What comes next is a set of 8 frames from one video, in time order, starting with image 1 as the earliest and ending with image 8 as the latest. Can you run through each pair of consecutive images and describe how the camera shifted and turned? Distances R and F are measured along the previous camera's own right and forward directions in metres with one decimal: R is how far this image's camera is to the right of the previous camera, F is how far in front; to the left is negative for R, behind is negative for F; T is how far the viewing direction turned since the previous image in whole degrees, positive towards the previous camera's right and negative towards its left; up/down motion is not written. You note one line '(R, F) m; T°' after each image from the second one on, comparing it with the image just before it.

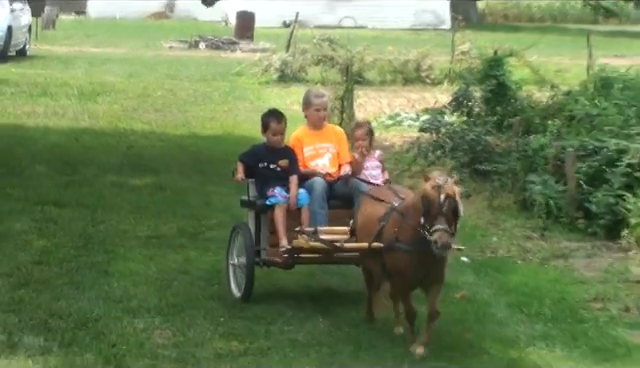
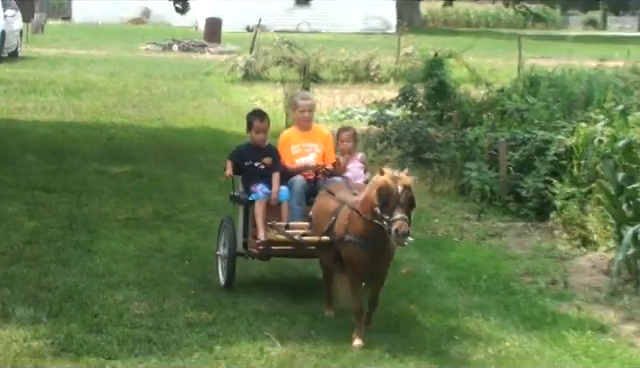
(+0.6, -0.7) m; -3°
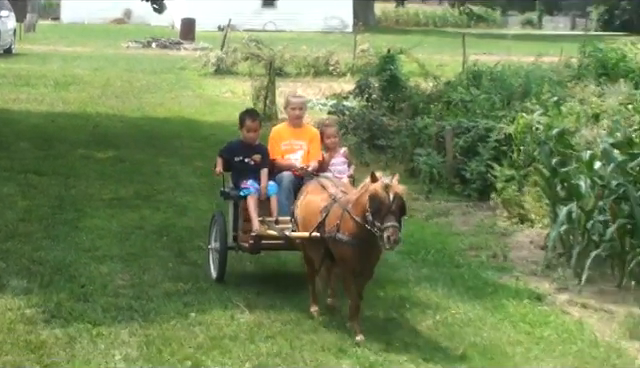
(+0.3, -0.7) m; 0°
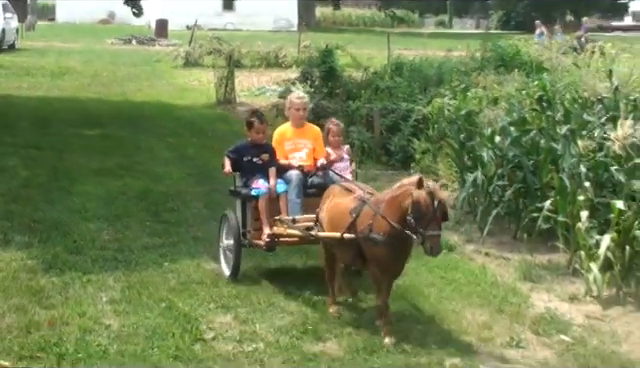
(+0.1, -1.6) m; +2°
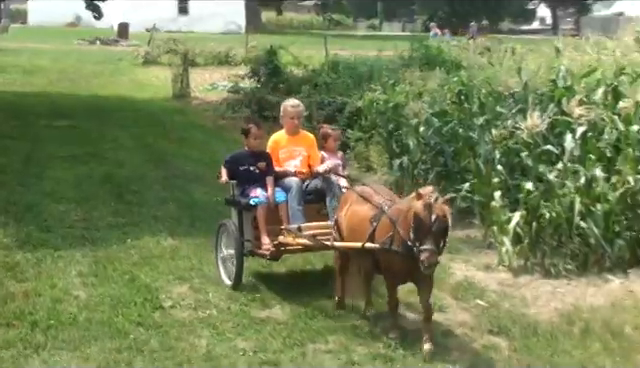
(+0.1, -1.2) m; +3°
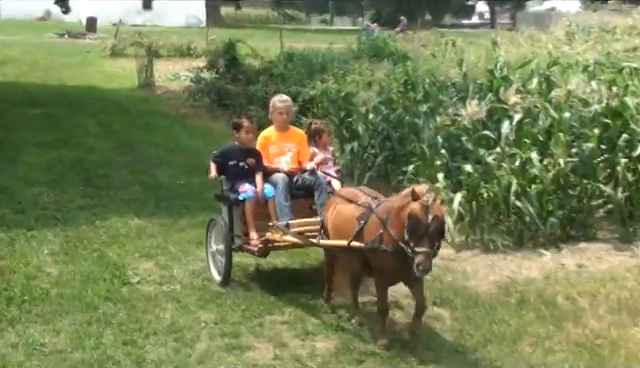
(+0.1, -0.8) m; +2°
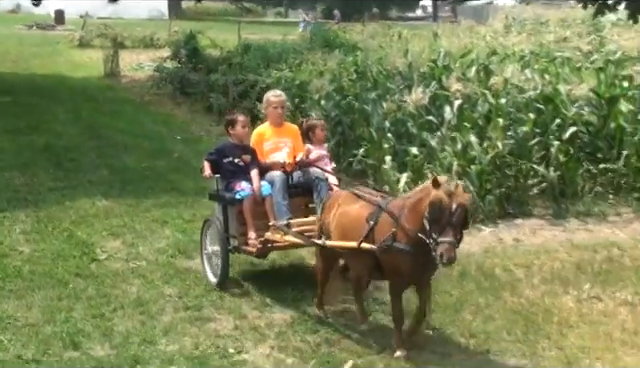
(-0.1, -0.8) m; +3°
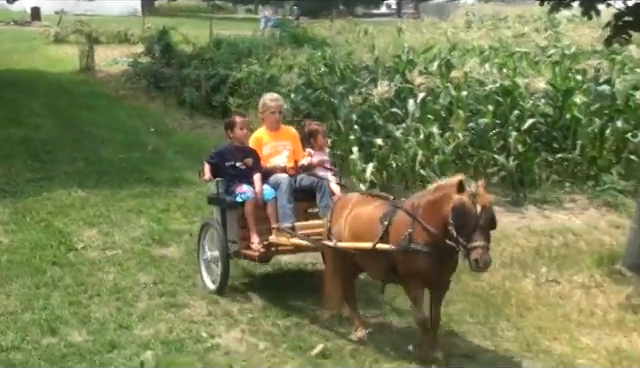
(-0.1, -0.5) m; +2°
